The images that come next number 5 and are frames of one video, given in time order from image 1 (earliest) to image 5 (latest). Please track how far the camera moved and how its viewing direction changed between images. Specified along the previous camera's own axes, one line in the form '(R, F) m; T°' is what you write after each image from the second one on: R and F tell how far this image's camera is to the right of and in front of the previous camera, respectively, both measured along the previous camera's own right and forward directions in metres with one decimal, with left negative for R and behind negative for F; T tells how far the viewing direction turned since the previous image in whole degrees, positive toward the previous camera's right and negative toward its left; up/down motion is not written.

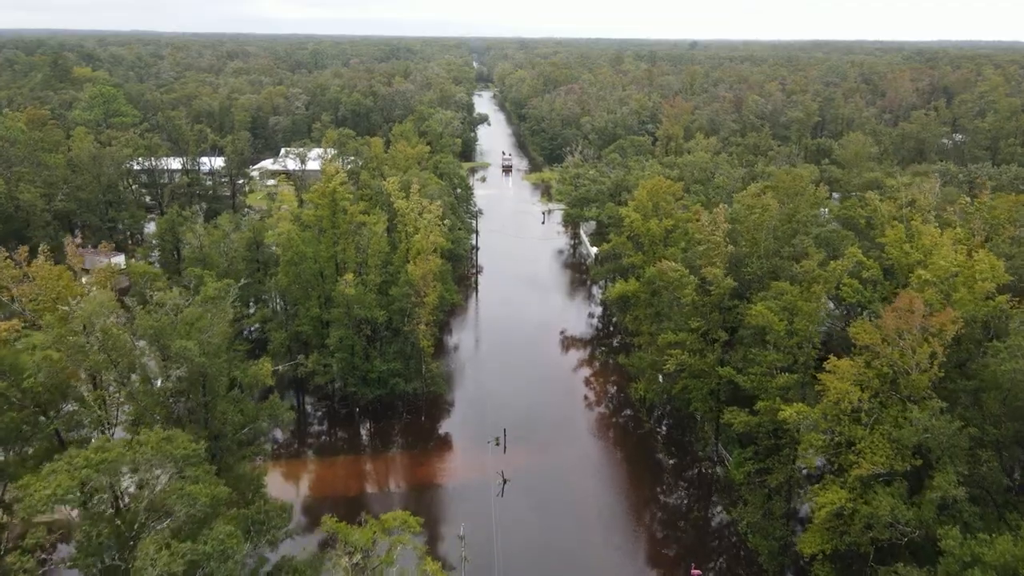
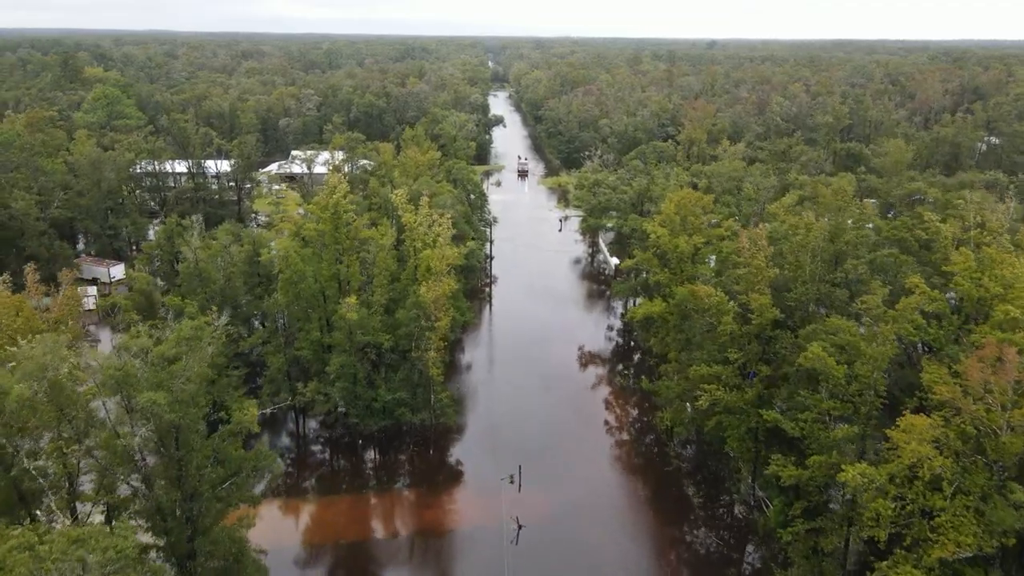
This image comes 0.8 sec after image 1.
(-0.1, +1.8) m; -1°
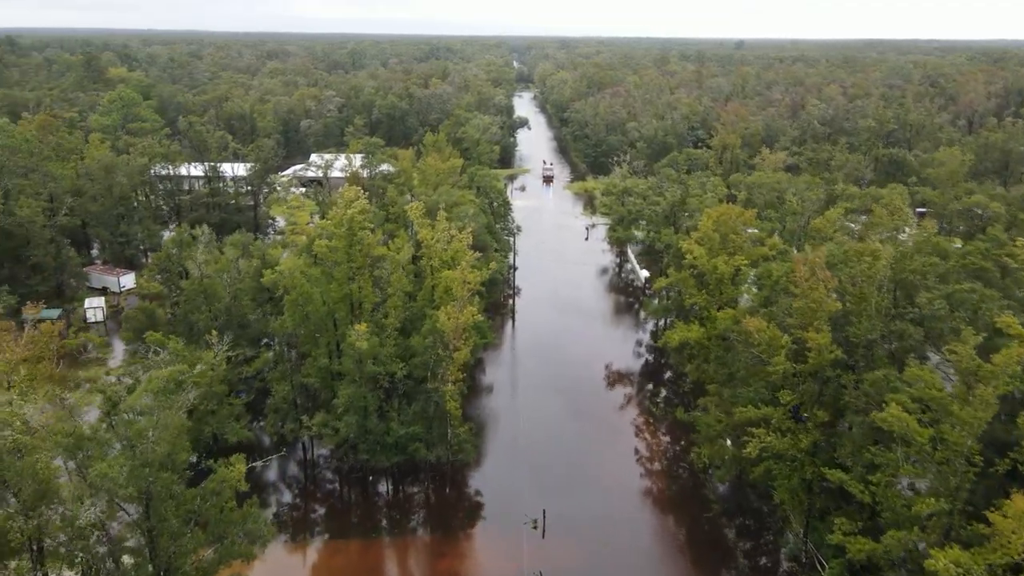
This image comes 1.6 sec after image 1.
(-0.1, +1.7) m; -2°
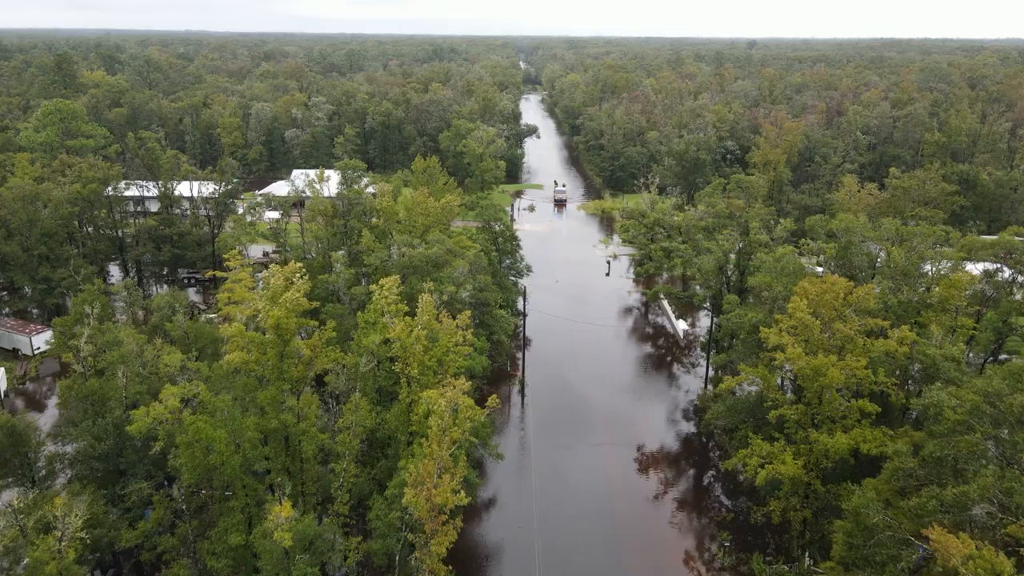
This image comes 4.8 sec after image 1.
(-0.1, +6.5) m; 0°
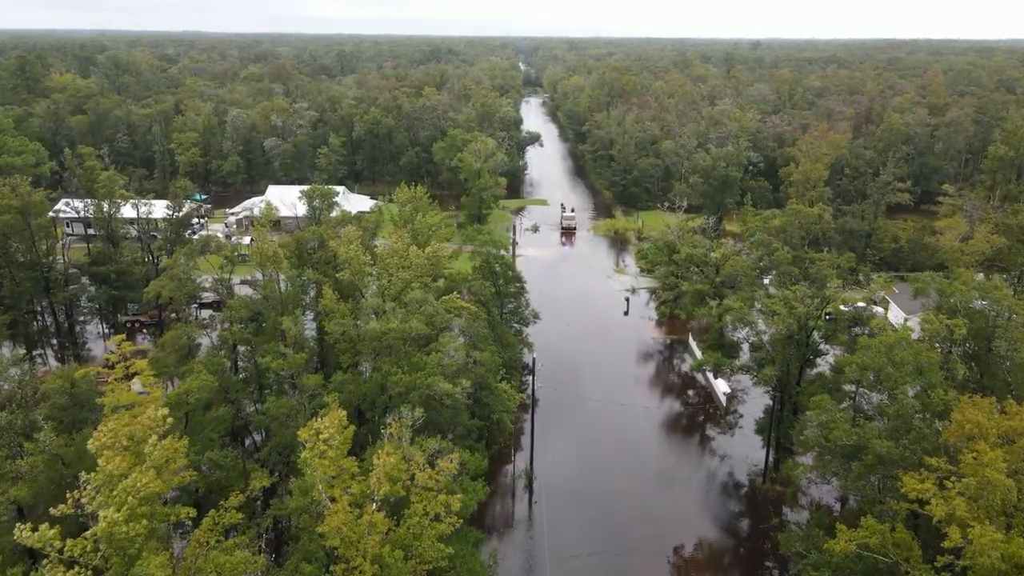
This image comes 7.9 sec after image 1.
(-0.2, +5.3) m; 0°
